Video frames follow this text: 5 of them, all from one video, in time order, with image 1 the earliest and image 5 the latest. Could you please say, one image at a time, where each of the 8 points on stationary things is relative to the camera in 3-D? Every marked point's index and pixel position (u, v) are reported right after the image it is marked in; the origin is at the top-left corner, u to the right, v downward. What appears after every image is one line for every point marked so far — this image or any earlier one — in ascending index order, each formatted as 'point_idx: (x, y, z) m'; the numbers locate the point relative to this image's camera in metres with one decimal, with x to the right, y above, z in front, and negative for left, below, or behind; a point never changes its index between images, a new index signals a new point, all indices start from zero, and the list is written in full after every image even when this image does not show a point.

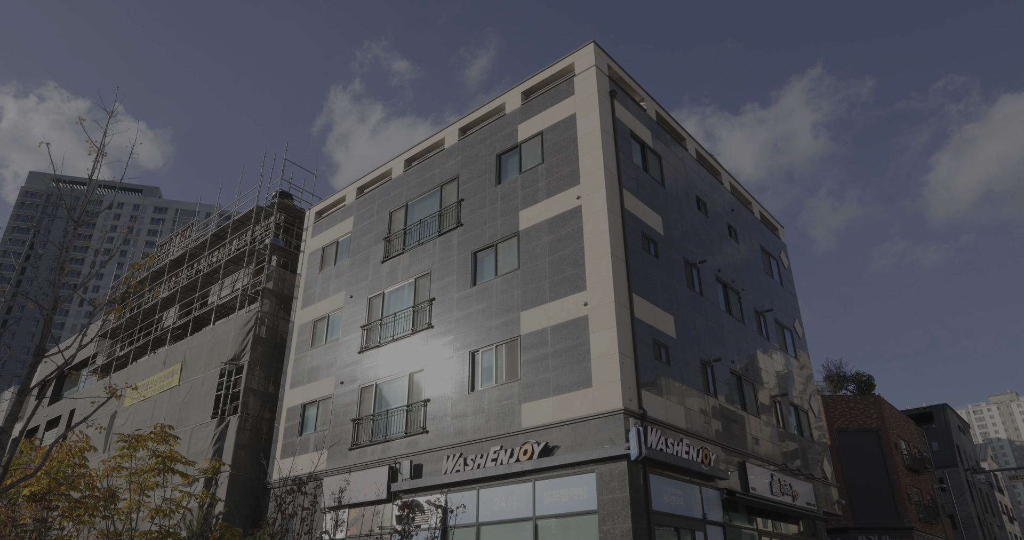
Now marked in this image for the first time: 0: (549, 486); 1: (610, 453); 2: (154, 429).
0: (+1.0, -6.2, +19.5) m
1: (+2.6, -4.9, +18.3) m
2: (-10.2, -4.5, +19.3) m
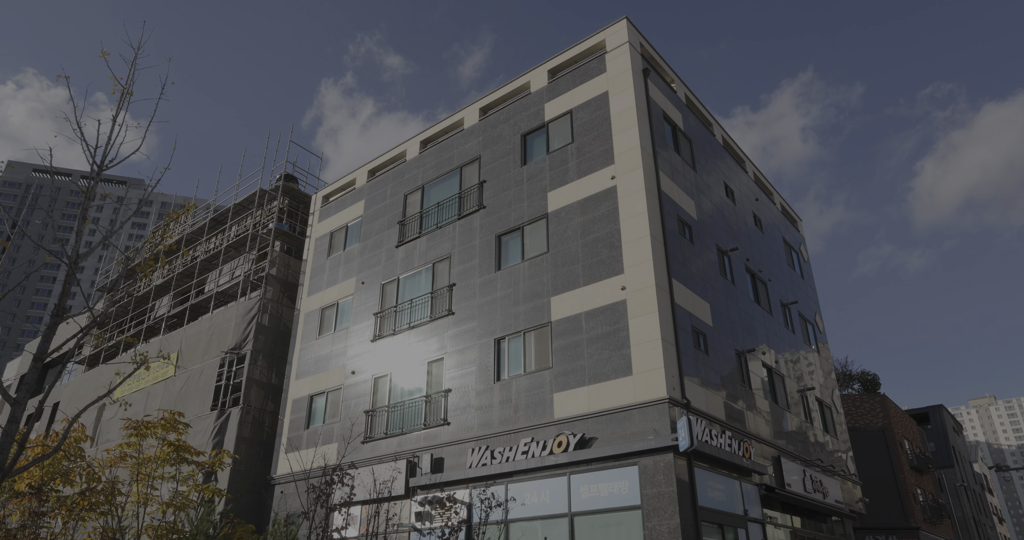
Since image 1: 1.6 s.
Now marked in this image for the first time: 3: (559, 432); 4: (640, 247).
0: (+2.0, -5.7, +18.3) m
1: (+3.6, -4.4, +17.2) m
2: (-9.2, -3.9, +18.0) m
3: (+1.3, -4.6, +19.3) m
4: (+3.8, +0.7, +19.9) m
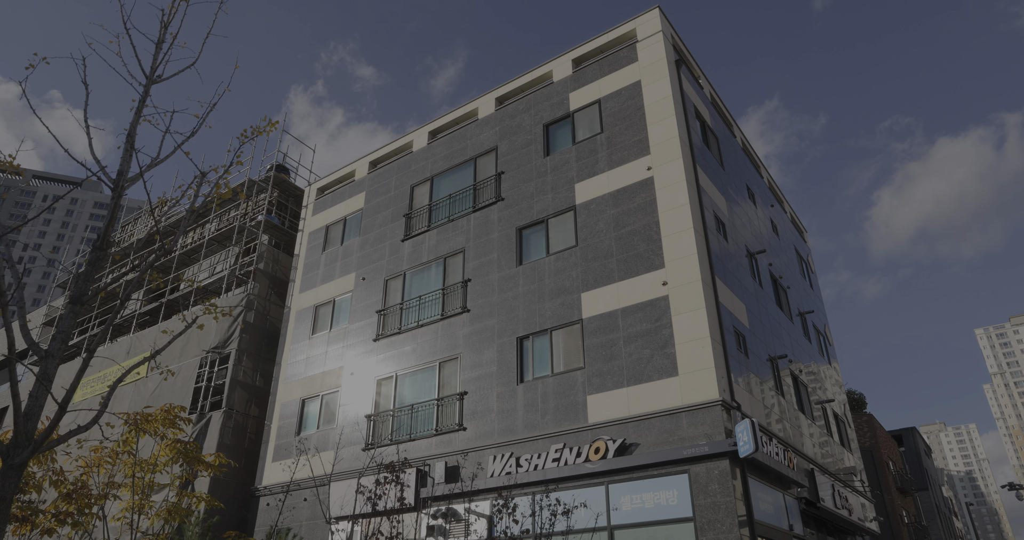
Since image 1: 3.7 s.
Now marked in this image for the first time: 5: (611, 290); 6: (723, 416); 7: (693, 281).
0: (+2.8, -5.5, +16.8) m
1: (+4.6, -4.2, +15.8) m
2: (-8.3, -3.3, +15.8) m
3: (+2.2, -4.4, +17.8) m
4: (+4.7, +0.8, +18.7) m
5: (+2.8, -0.6, +19.3) m
6: (+5.1, -3.5, +16.3) m
7: (+4.8, -0.3, +18.0) m
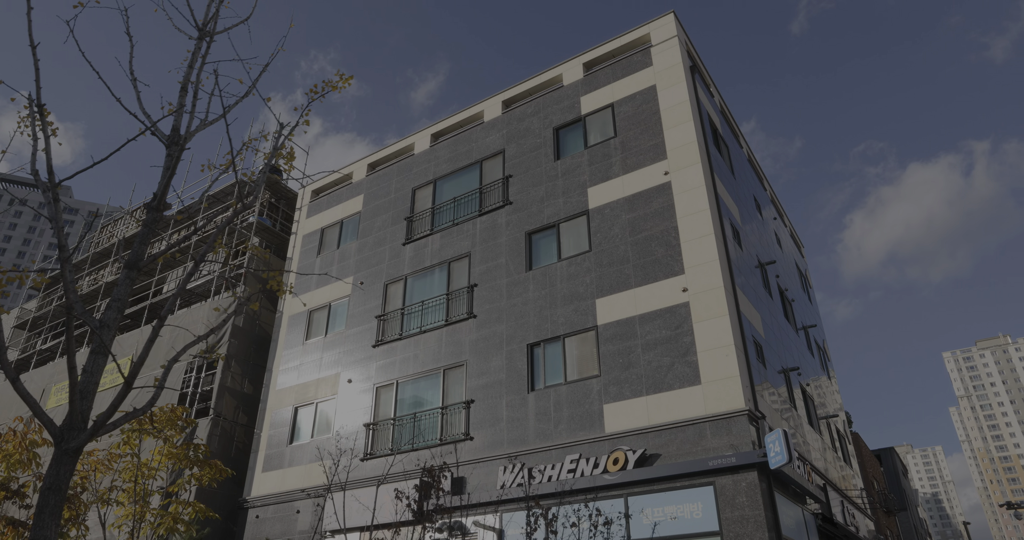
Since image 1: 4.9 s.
0: (+3.2, -5.5, +16.2) m
1: (+5.0, -4.3, +15.2) m
2: (-7.8, -3.1, +14.8) m
3: (+2.5, -4.5, +17.1) m
4: (+5.1, +0.7, +18.2) m
5: (+3.2, -0.7, +18.8) m
6: (+5.5, -3.6, +15.7) m
7: (+5.3, -0.4, +17.5) m
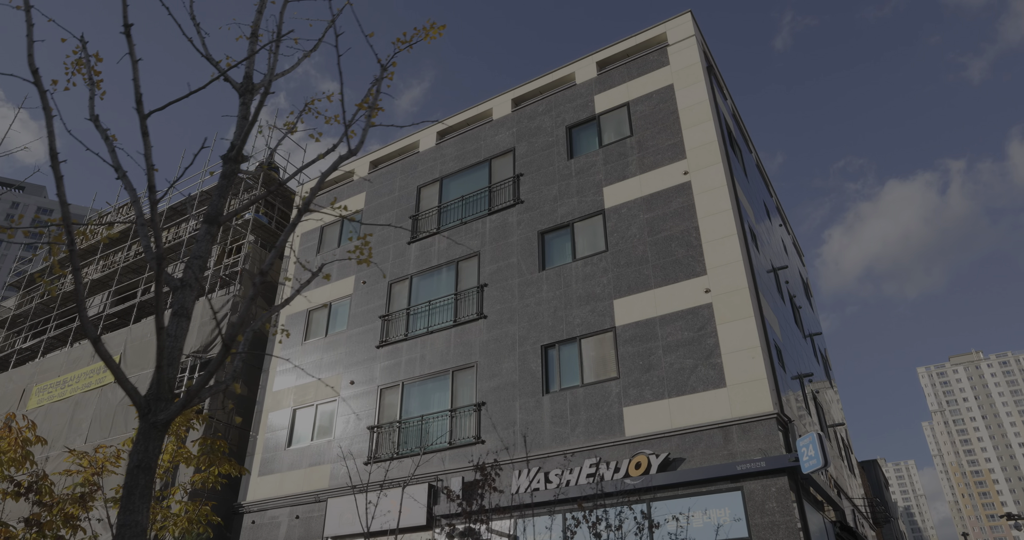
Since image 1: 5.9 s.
0: (+3.7, -5.5, +15.6) m
1: (+5.6, -4.3, +14.8) m
2: (-7.3, -2.9, +14.0) m
3: (+3.0, -4.4, +16.6) m
4: (+5.6, +0.6, +17.9) m
5: (+3.7, -0.7, +18.4) m
6: (+6.0, -3.6, +15.3) m
7: (+5.7, -0.5, +17.2) m
